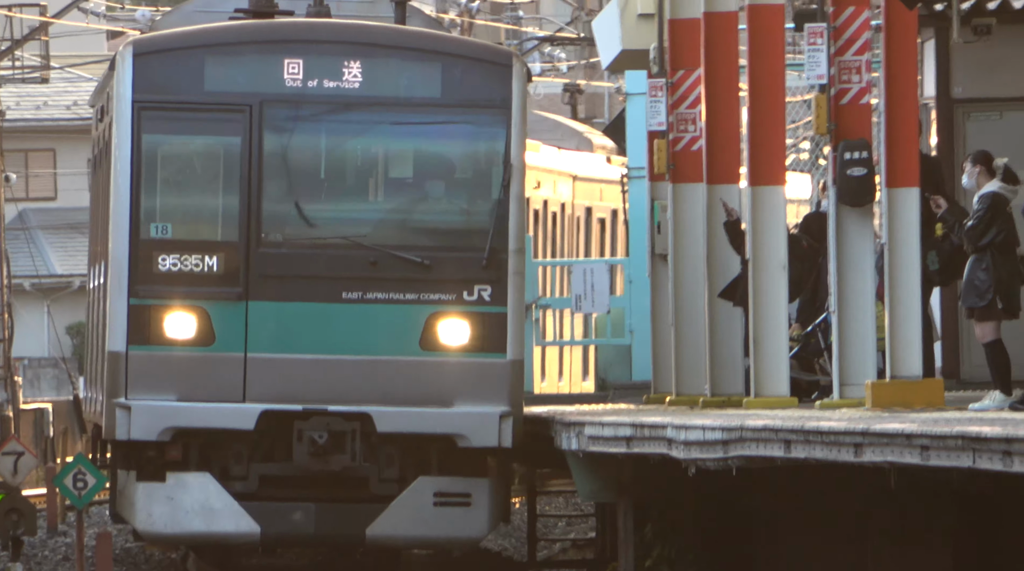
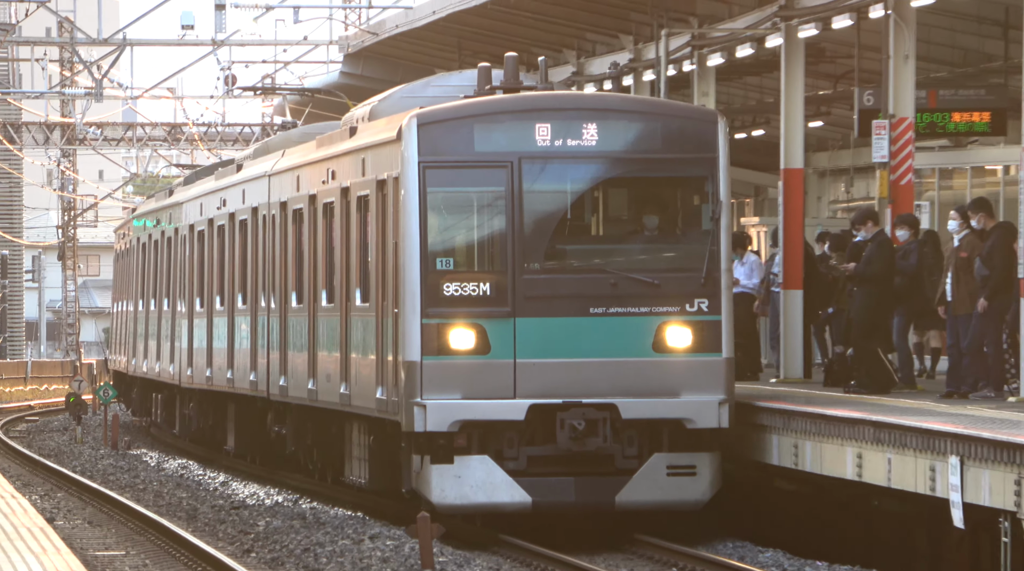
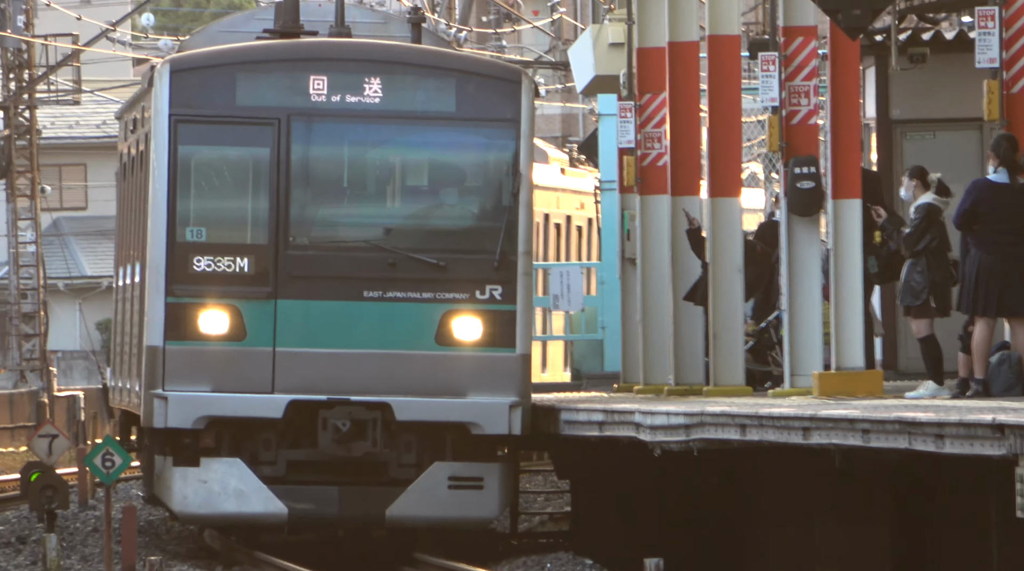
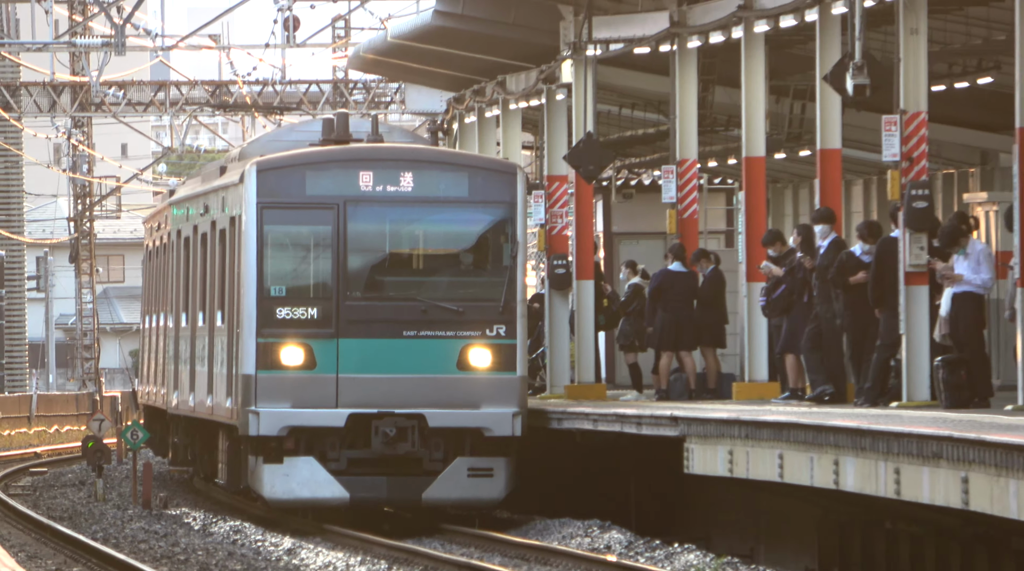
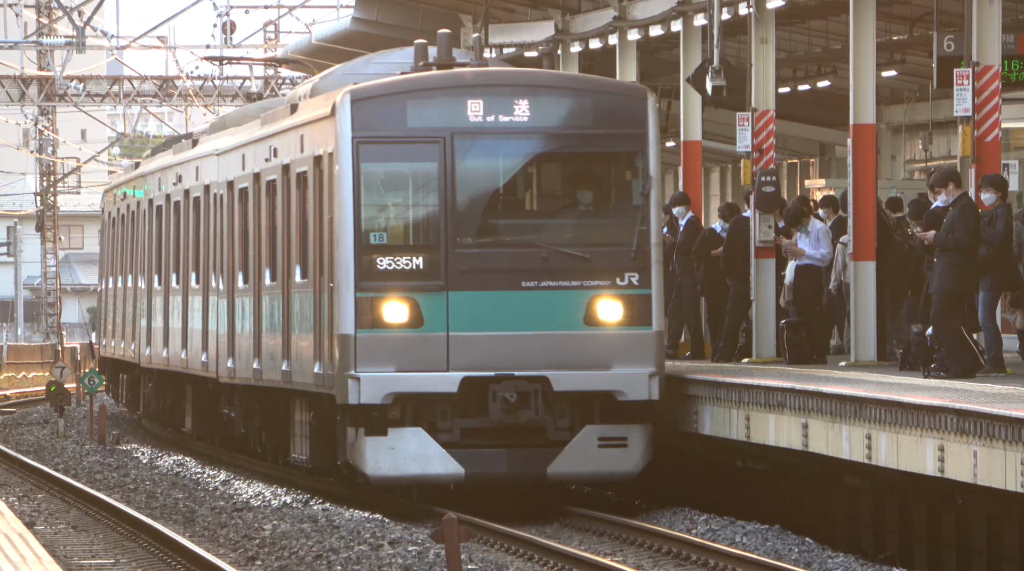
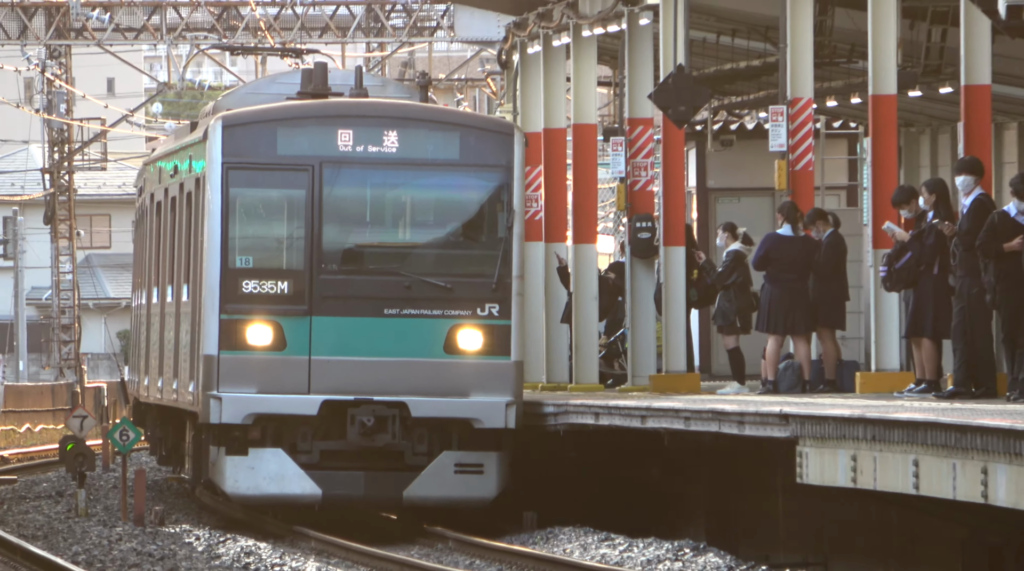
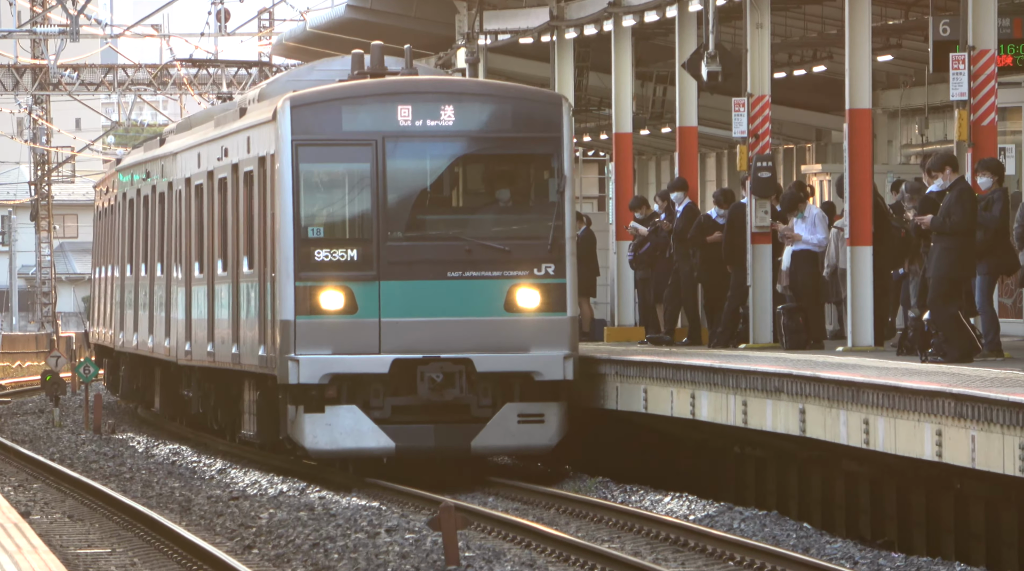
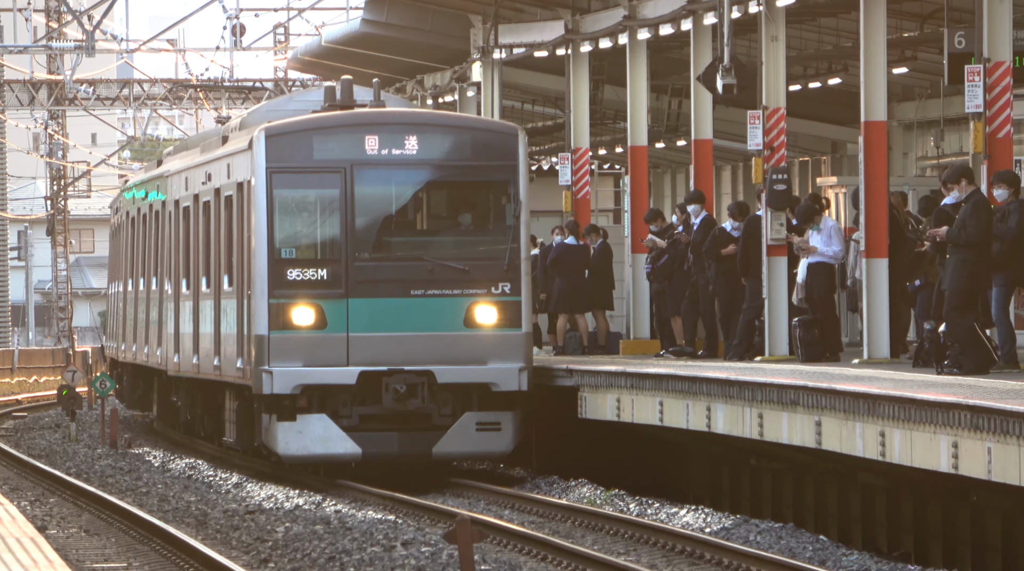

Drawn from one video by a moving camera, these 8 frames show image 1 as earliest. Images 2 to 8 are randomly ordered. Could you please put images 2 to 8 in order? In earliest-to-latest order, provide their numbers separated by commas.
3, 6, 4, 8, 7, 5, 2
